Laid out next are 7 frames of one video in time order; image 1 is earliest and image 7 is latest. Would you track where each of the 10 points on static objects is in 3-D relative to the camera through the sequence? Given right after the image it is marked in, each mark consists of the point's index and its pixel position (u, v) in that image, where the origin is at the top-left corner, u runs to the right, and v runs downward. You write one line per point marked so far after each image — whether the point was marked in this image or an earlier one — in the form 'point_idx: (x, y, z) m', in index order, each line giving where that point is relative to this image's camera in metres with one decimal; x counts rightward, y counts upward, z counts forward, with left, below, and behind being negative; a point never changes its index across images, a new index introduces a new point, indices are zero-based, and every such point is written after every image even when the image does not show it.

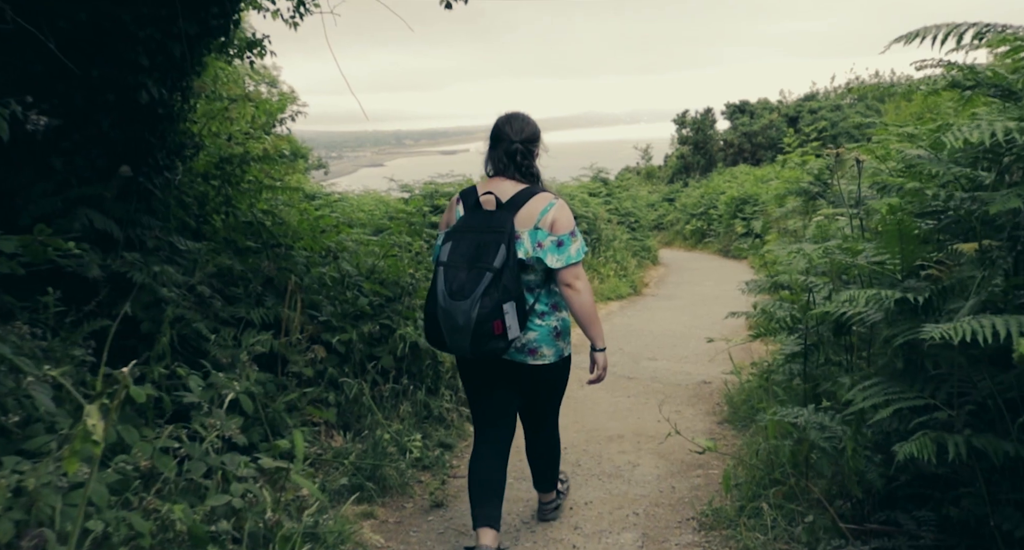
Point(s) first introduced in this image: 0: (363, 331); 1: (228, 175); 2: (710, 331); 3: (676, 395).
0: (-1.0, -0.4, +4.7) m
1: (-2.0, +0.7, +5.1) m
2: (+2.7, -0.8, +9.5) m
3: (+1.3, -1.0, +5.5) m
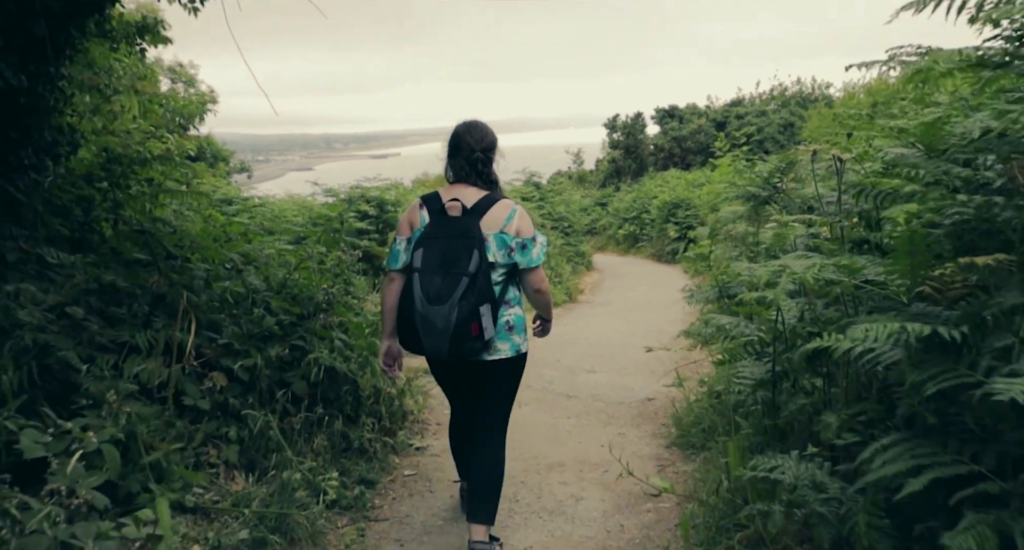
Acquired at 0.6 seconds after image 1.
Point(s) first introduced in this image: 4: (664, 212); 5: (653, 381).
0: (-1.4, -0.5, +4.2) m
1: (-2.5, +0.6, +4.5) m
2: (+1.8, -0.9, +9.3) m
3: (+0.8, -1.0, +5.1) m
4: (+4.2, +1.7, +19.3) m
5: (+1.5, -1.1, +7.3) m
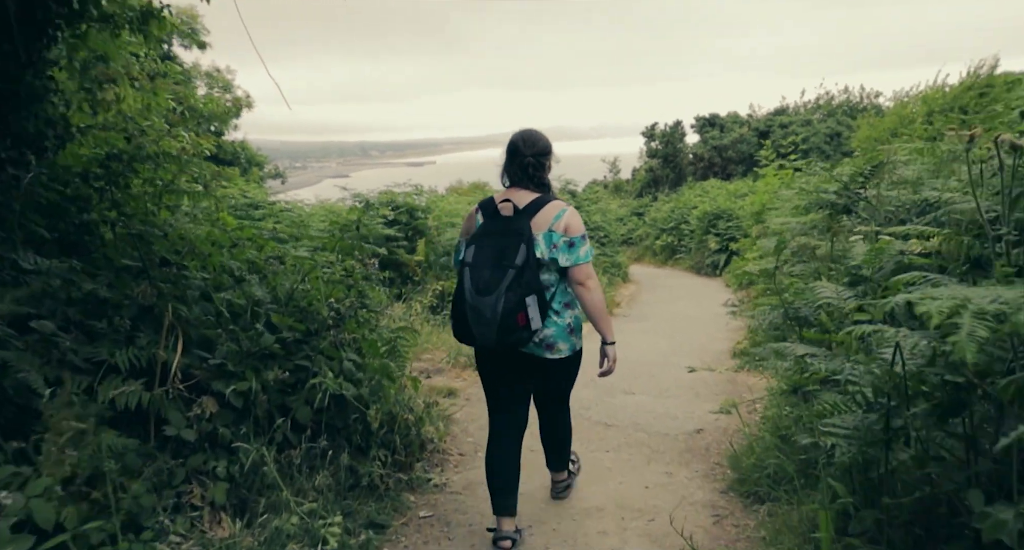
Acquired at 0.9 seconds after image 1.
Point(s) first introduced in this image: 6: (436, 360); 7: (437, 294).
0: (-1.3, -0.5, +3.7) m
1: (-2.3, +0.6, +4.0) m
2: (+2.2, -1.1, +8.6) m
3: (+1.0, -1.1, +4.5) m
4: (+5.1, +1.4, +18.5) m
5: (+1.8, -1.3, +6.6) m
6: (-0.8, -0.9, +7.6) m
7: (-1.2, -0.3, +11.6) m
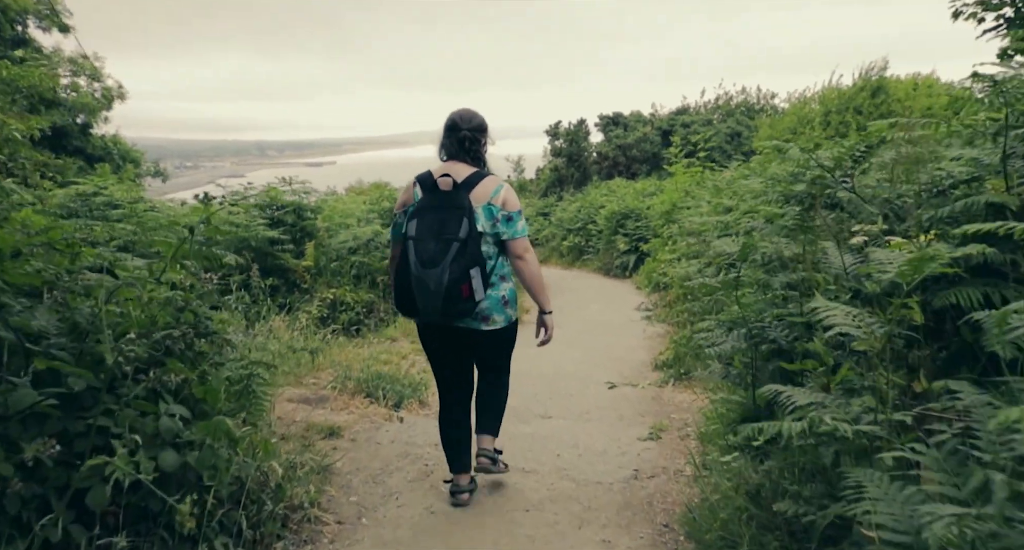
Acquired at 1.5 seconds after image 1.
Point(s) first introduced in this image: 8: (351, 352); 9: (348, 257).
0: (-1.7, -0.6, +2.5) m
1: (-2.8, +0.5, +2.7) m
2: (+1.1, -1.1, +7.8) m
3: (+0.4, -1.2, +3.6) m
4: (+2.6, +1.3, +18.0) m
5: (+0.9, -1.3, +5.8) m
6: (-1.8, -1.0, +6.4) m
7: (-2.7, -0.4, +10.4) m
8: (-1.9, -0.9, +8.4) m
9: (-2.6, +0.3, +11.3) m
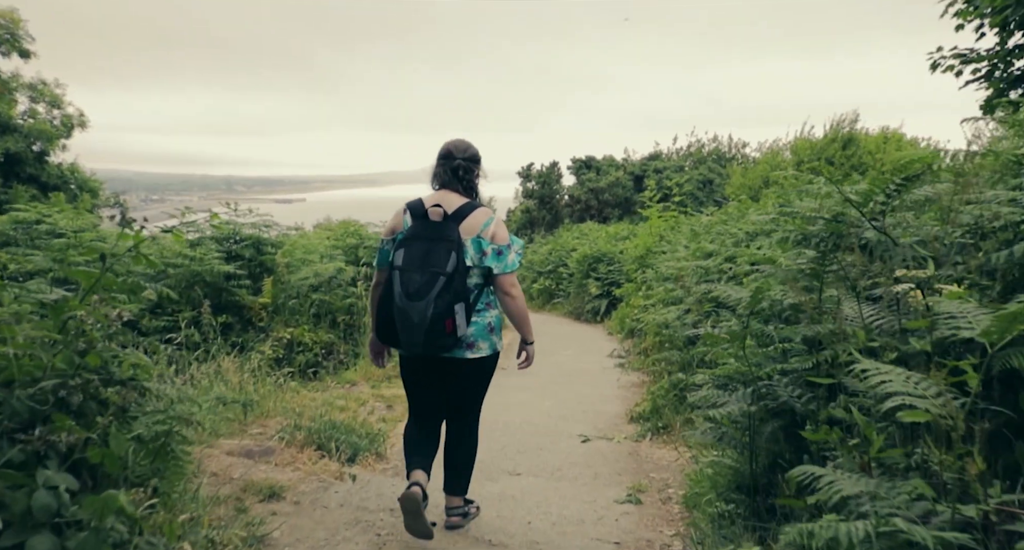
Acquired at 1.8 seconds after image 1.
0: (-1.8, -0.7, +1.9) m
1: (-2.9, +0.4, +2.1) m
2: (+0.7, -1.6, +7.3) m
3: (+0.3, -1.4, +3.1) m
4: (+1.8, +0.2, +17.7) m
5: (+0.7, -1.7, +5.3) m
6: (-2.0, -1.3, +5.8) m
7: (-3.2, -1.0, +9.8) m
8: (-2.3, -1.4, +7.8) m
9: (-3.1, -0.3, +10.7) m
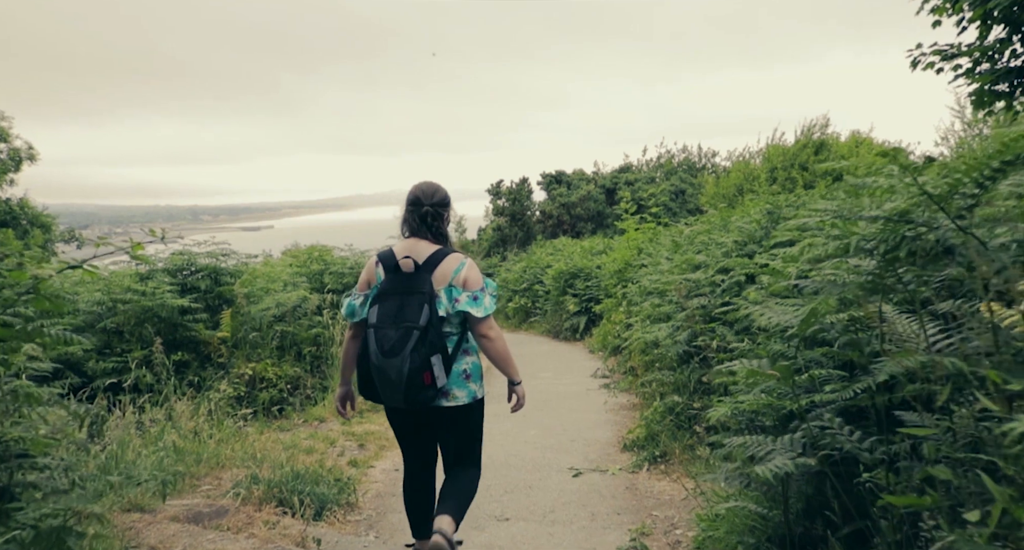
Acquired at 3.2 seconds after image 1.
0: (-1.7, -0.8, +1.2) m
1: (-2.9, +0.2, +1.5) m
2: (+0.6, -1.8, +6.8) m
3: (+0.3, -1.5, +2.5) m
4: (+1.2, -0.2, +17.2) m
5: (+0.6, -1.8, +4.7) m
6: (-2.1, -1.6, +5.1) m
7: (-3.4, -1.4, +9.0) m
8: (-2.5, -1.7, +7.1) m
9: (-3.4, -0.7, +10.0) m
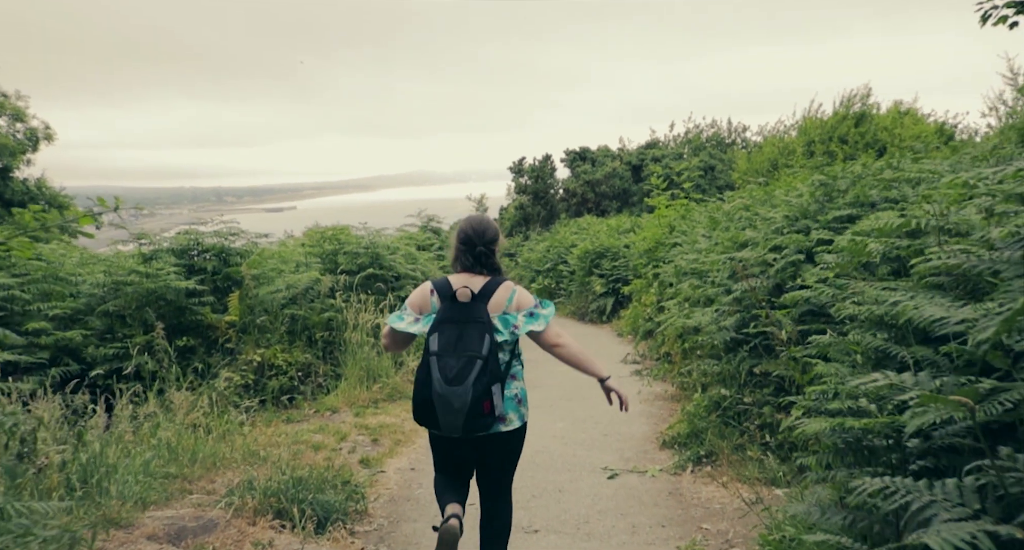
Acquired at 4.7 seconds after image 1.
0: (-1.7, -0.8, +0.6) m
1: (-2.8, +0.2, +0.9) m
2: (+0.8, -1.6, +6.1) m
3: (+0.4, -1.4, +1.9) m
4: (+1.7, +0.3, +16.5) m
5: (+0.8, -1.7, +4.1) m
6: (-1.9, -1.4, +4.6) m
7: (-3.1, -1.1, +8.5) m
8: (-2.2, -1.5, +6.5) m
9: (-3.1, -0.5, +9.4) m
